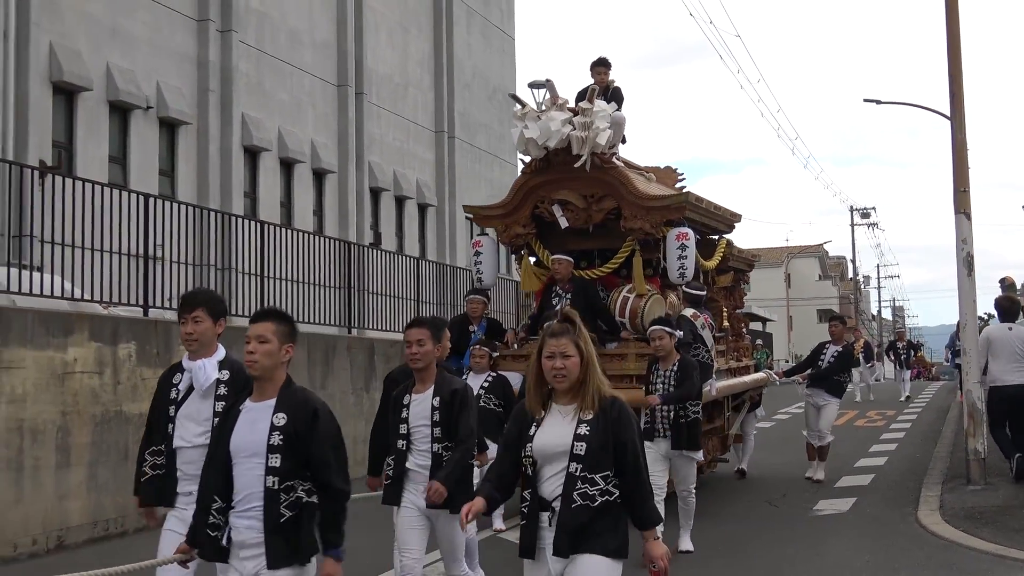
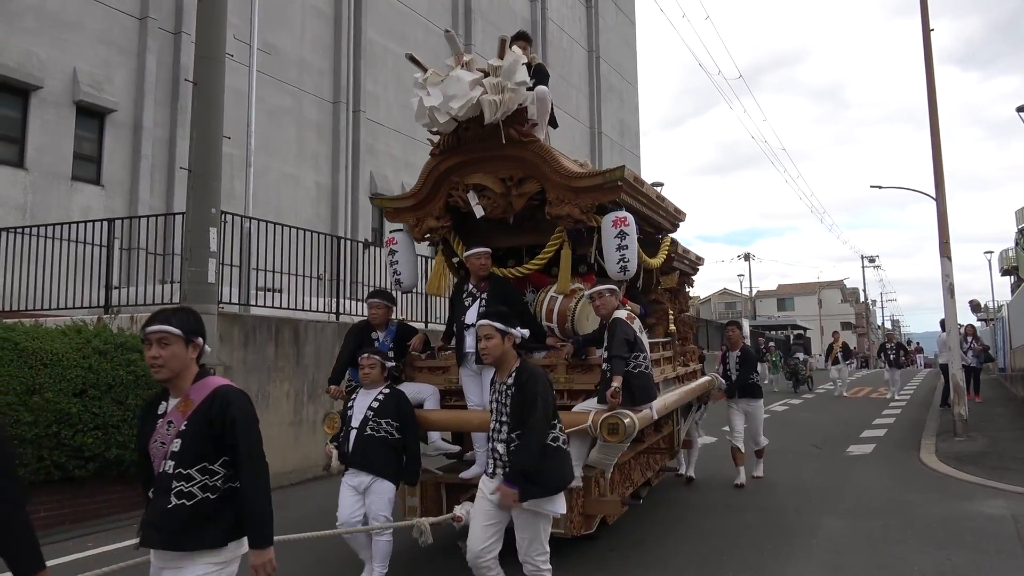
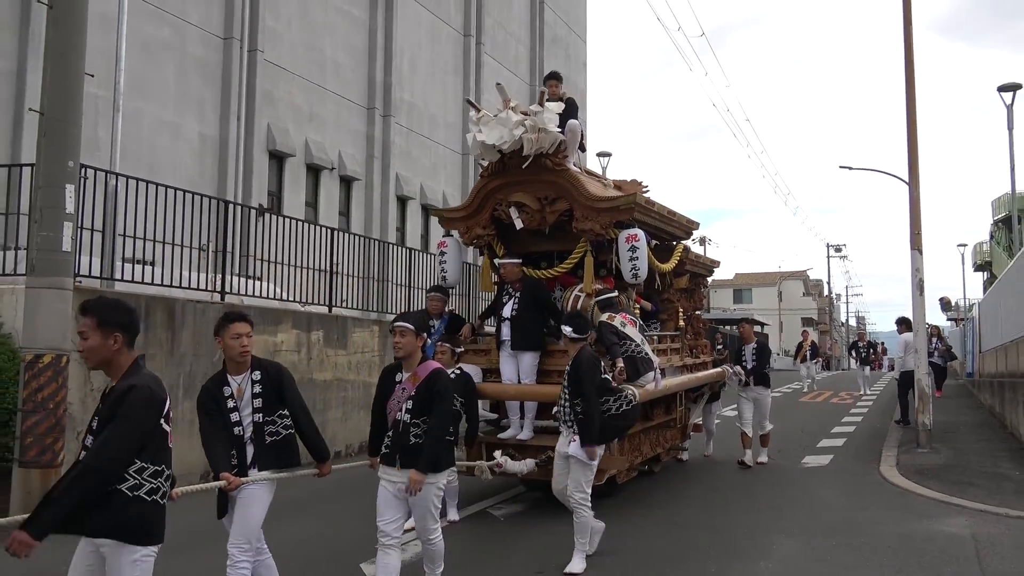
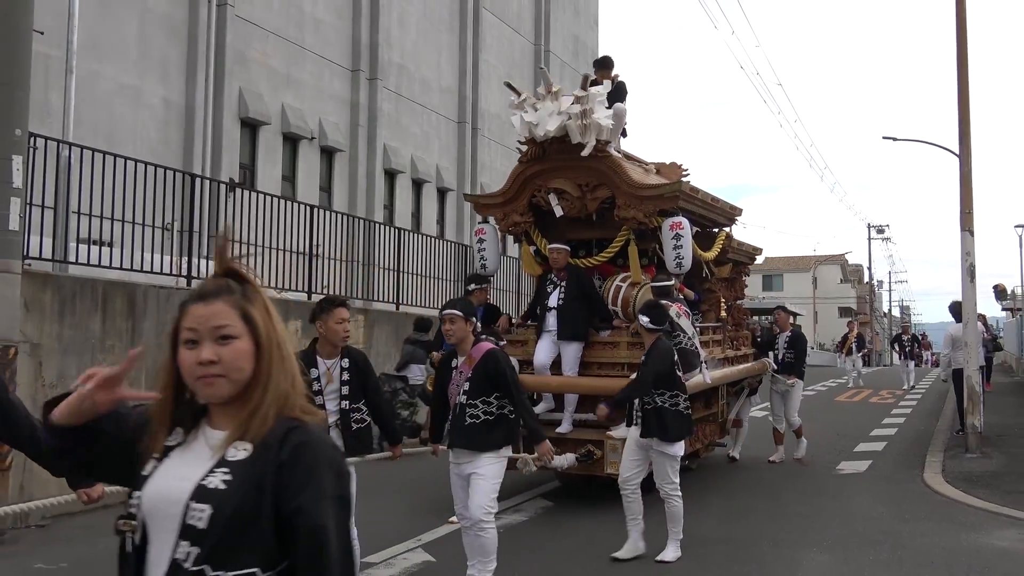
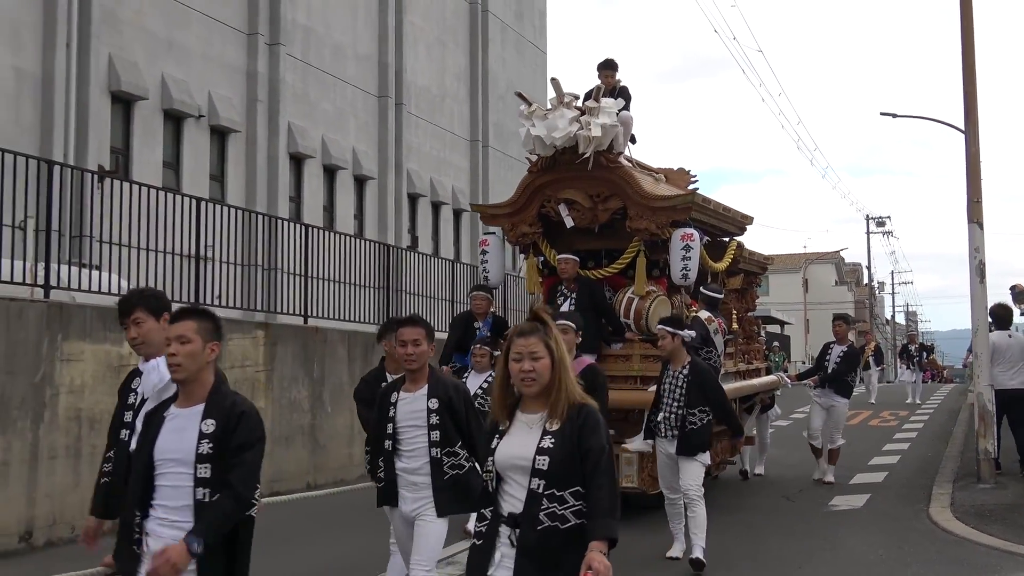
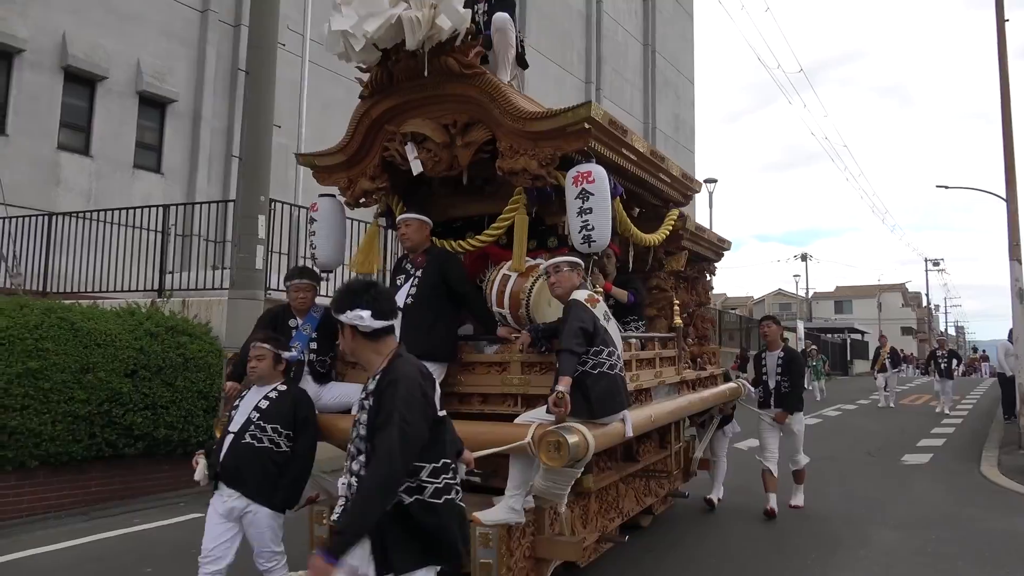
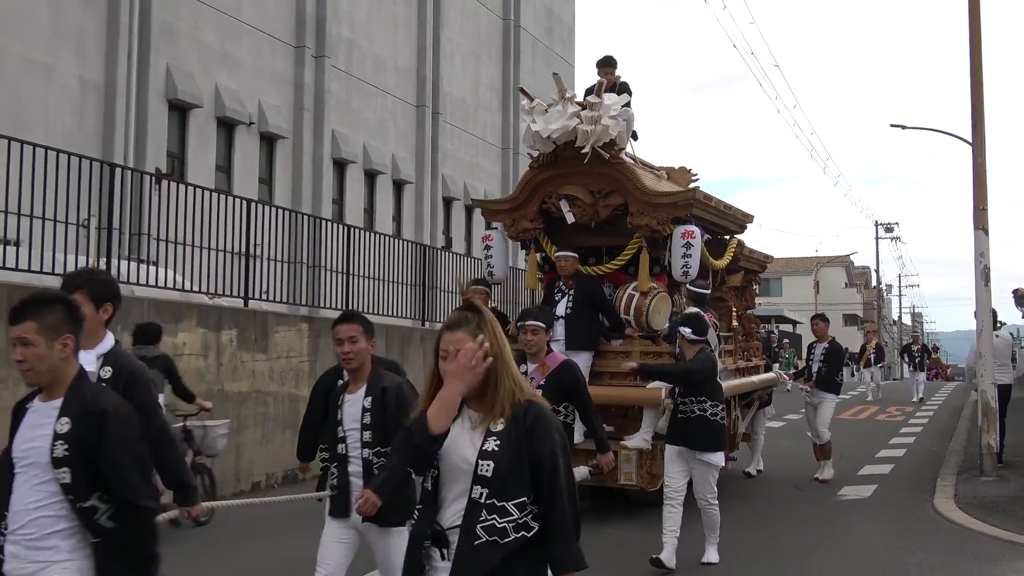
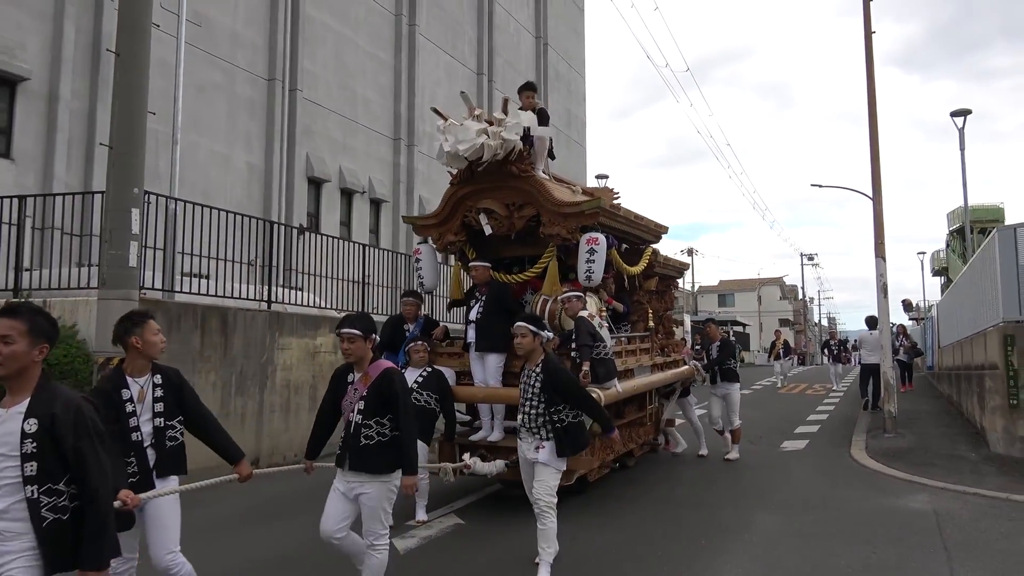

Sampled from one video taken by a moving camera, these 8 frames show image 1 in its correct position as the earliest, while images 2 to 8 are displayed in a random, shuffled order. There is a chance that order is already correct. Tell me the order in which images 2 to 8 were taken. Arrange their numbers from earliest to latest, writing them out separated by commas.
5, 7, 4, 3, 8, 2, 6
